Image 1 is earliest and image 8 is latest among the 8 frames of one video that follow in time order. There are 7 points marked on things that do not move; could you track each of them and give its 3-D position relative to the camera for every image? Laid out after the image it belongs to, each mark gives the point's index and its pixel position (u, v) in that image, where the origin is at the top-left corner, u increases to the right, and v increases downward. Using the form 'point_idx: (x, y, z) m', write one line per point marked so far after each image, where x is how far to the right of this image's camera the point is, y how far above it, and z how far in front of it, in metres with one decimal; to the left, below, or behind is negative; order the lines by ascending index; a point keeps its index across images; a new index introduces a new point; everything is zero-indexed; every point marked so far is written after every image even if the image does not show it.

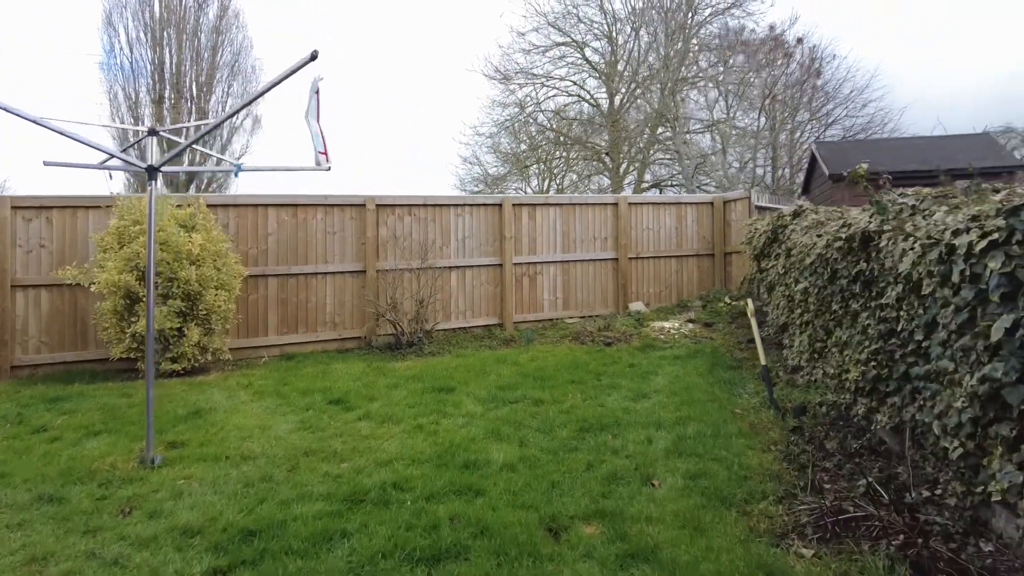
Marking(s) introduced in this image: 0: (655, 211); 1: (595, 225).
0: (+2.3, +1.2, +10.2) m
1: (+1.3, +1.0, +9.8) m
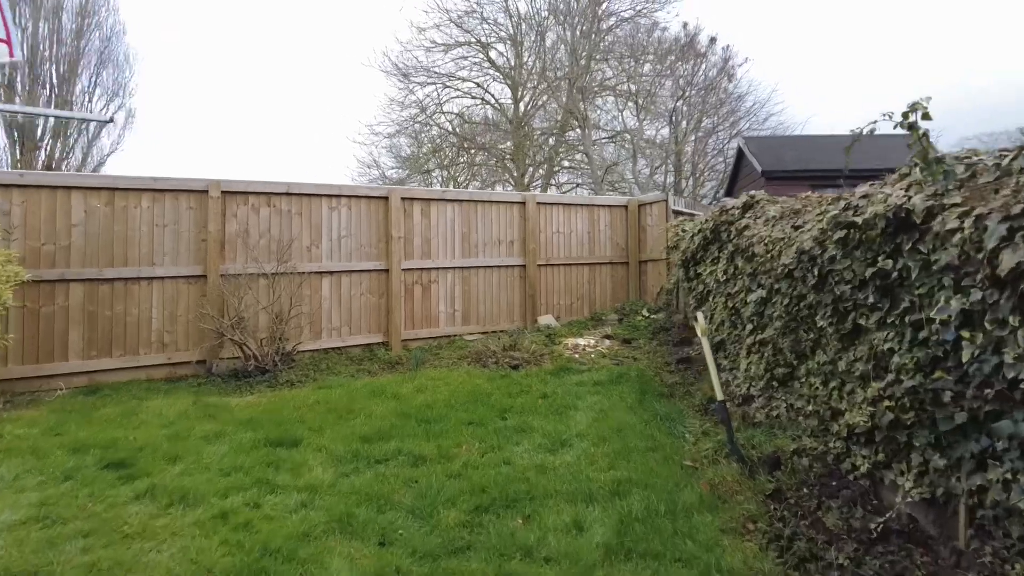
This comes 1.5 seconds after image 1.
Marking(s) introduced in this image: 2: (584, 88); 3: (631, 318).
0: (+0.8, +1.1, +9.0) m
1: (-0.2, +0.8, +8.5) m
2: (+1.7, +4.5, +15.4) m
3: (+1.6, -0.4, +8.4) m
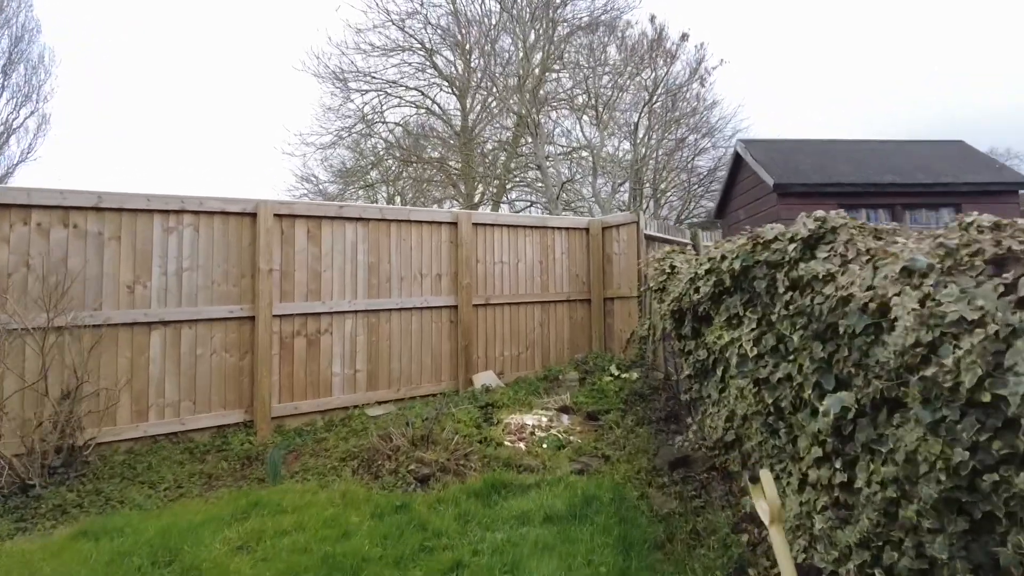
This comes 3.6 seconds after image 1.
0: (0.0, +0.6, +7.0) m
1: (-0.9, +0.3, +6.4) m
2: (+0.5, +3.8, +13.5) m
3: (+0.8, -0.9, +6.3) m
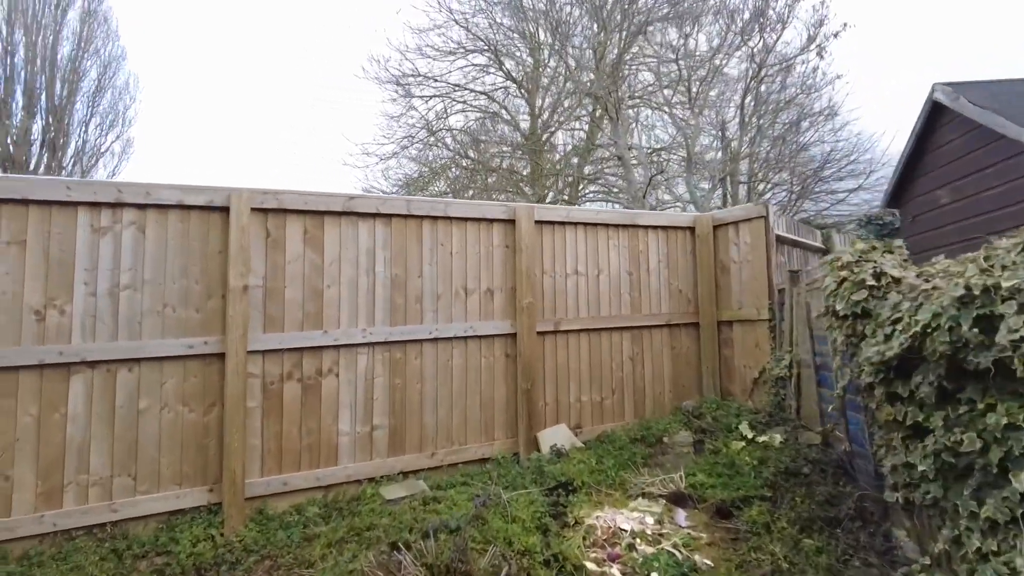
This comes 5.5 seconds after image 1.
0: (+0.6, +0.4, +5.1) m
1: (-0.3, +0.2, +4.6) m
2: (+1.9, +3.5, +11.6) m
3: (+1.4, -1.0, +4.4) m
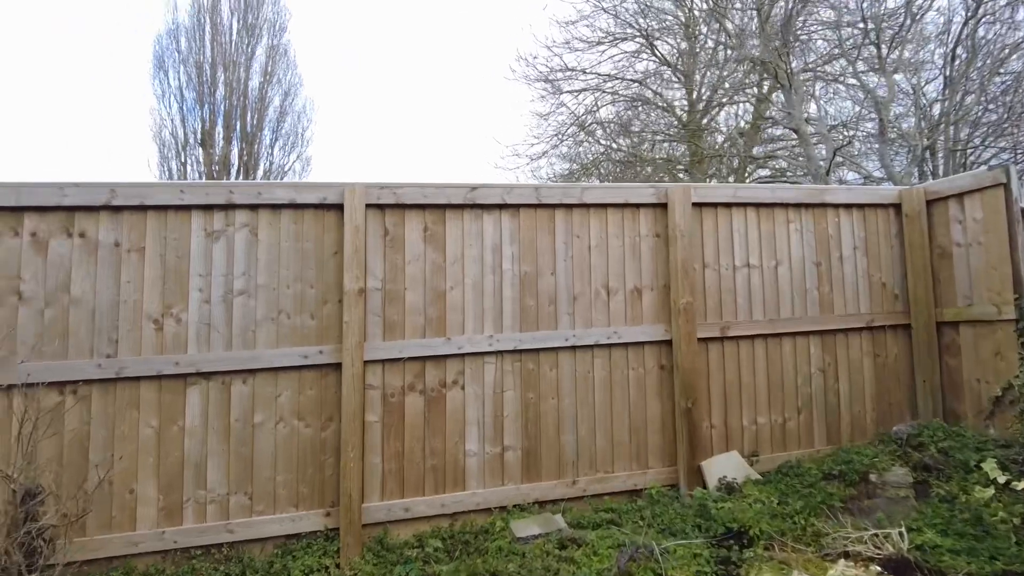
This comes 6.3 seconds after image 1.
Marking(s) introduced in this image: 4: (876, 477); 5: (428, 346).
0: (+1.6, +0.4, +4.2) m
1: (+0.6, +0.2, +3.9) m
2: (+4.3, +3.6, +10.2) m
3: (+2.2, -1.0, +3.3) m
4: (+2.0, -1.0, +3.5) m
5: (-0.5, -0.3, +3.6) m
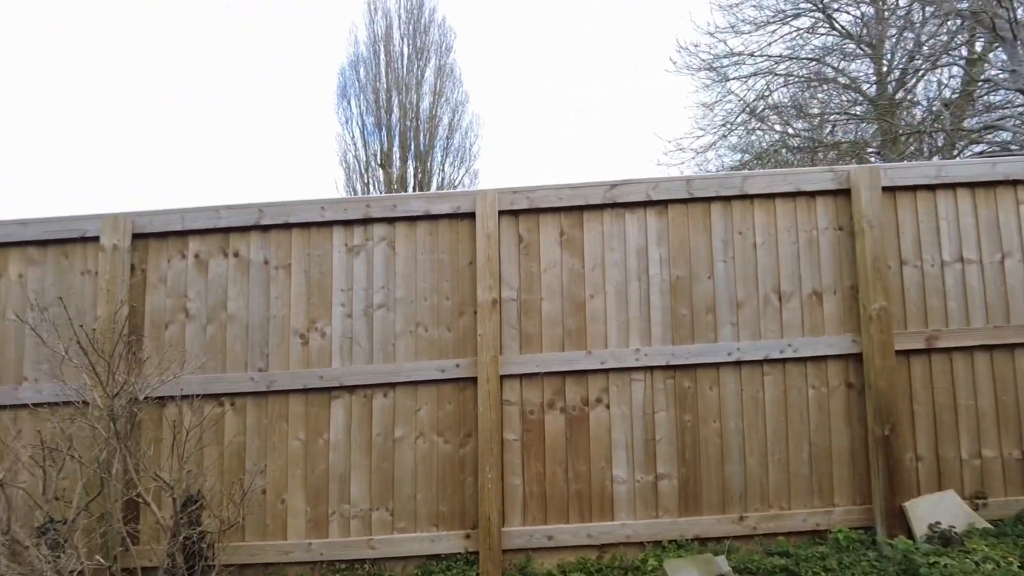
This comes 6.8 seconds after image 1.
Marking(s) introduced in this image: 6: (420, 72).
0: (+2.4, +0.4, +3.4) m
1: (+1.4, +0.2, +3.4) m
2: (+6.5, +3.6, +8.5) m
3: (+2.8, -1.0, +2.3) m
4: (+2.6, -1.0, +2.6) m
5: (+0.3, -0.4, +3.3) m
6: (-1.9, +4.4, +13.2) m
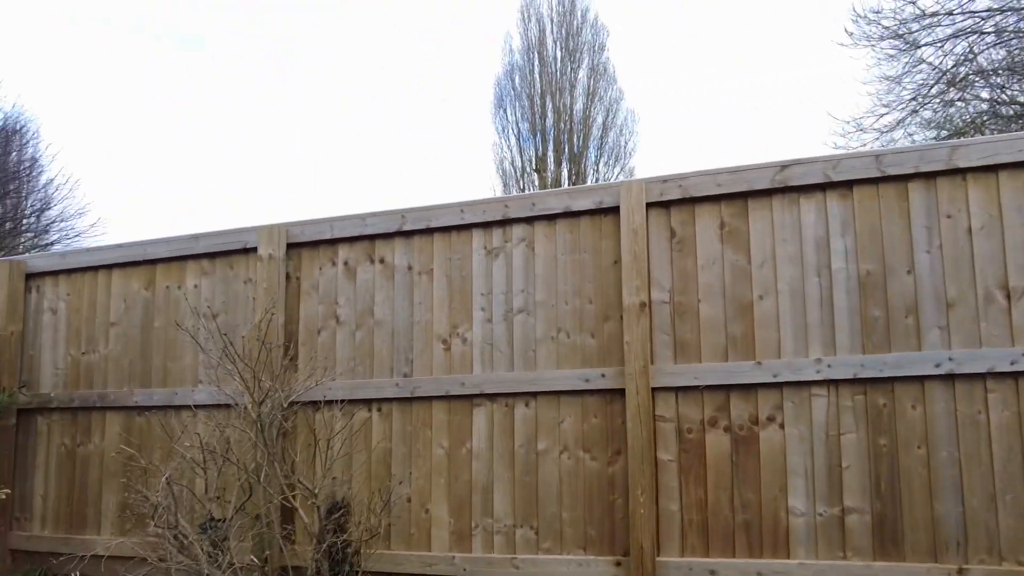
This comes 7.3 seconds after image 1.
0: (+3.1, +0.5, +2.4) m
1: (+2.0, +0.2, +2.7) m
2: (+8.2, +3.7, +6.4) m
3: (+3.2, -0.9, +1.3) m
4: (+3.1, -1.0, +1.6) m
5: (+1.0, -0.4, +2.9) m
6: (+1.2, +4.4, +13.1) m
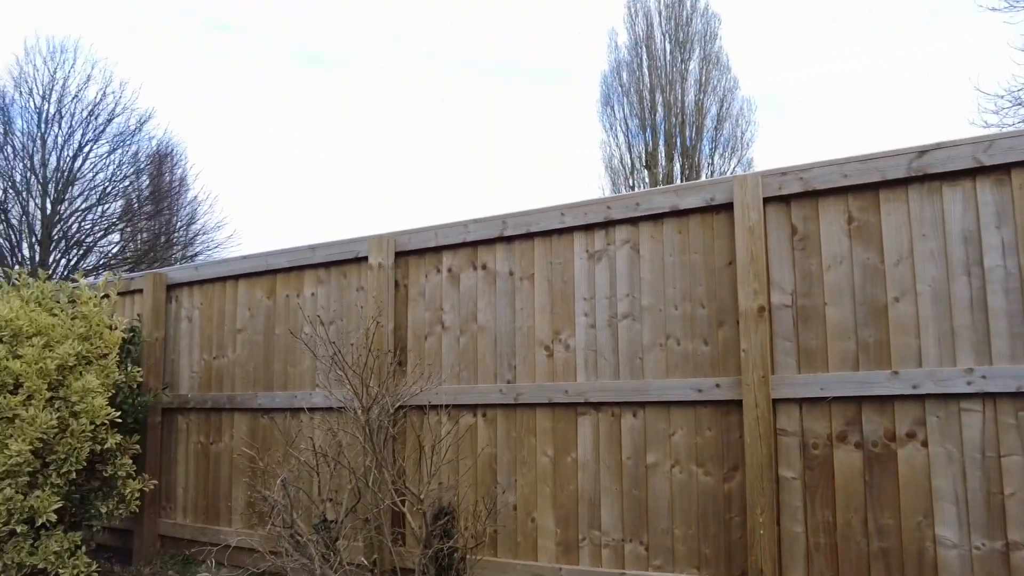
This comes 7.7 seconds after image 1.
0: (+3.4, +0.5, +1.8) m
1: (+2.4, +0.2, +2.2) m
2: (+9.1, +3.8, +4.9) m
3: (+3.3, -0.9, +0.7) m
4: (+3.3, -0.9, +1.0) m
5: (+1.4, -0.4, +2.6) m
6: (+3.3, +4.4, +12.6) m
